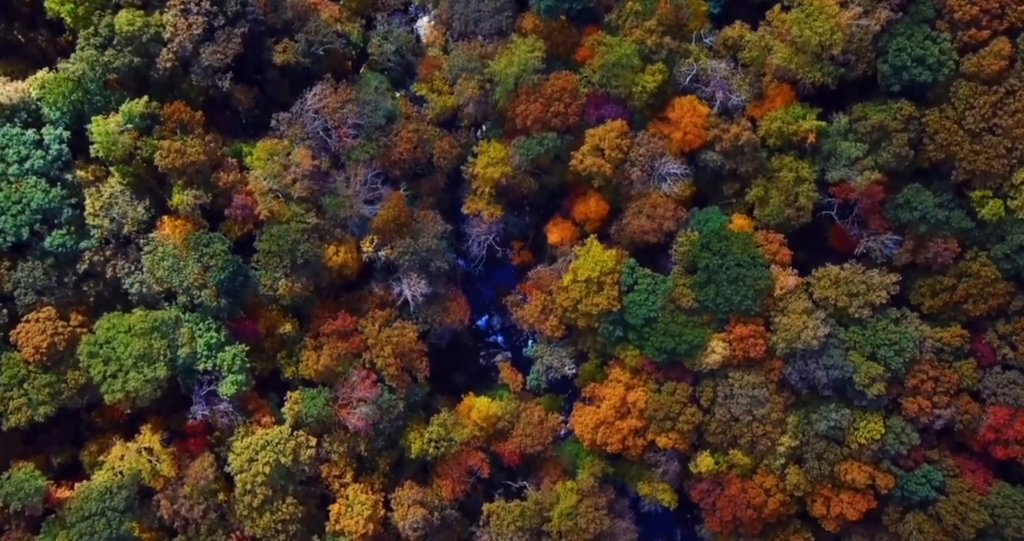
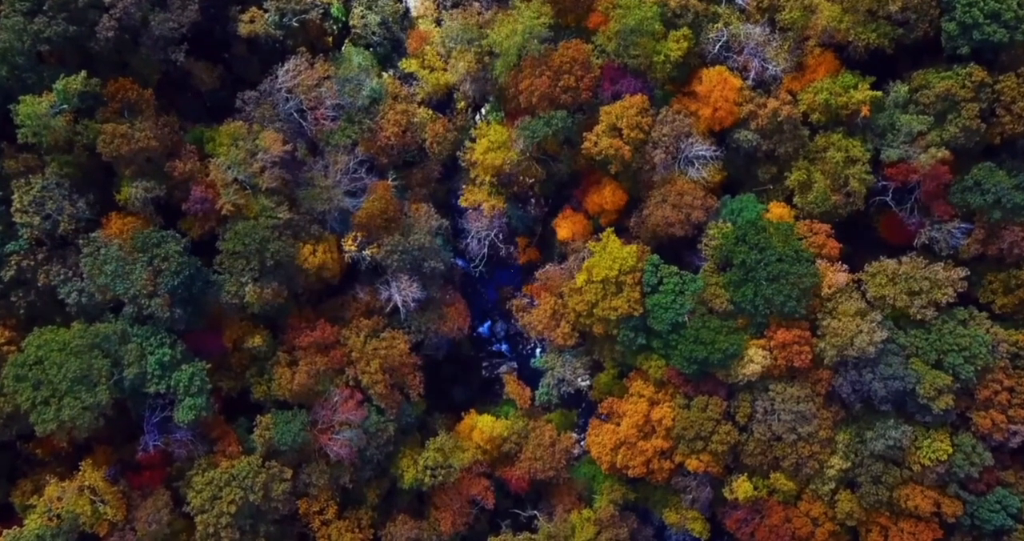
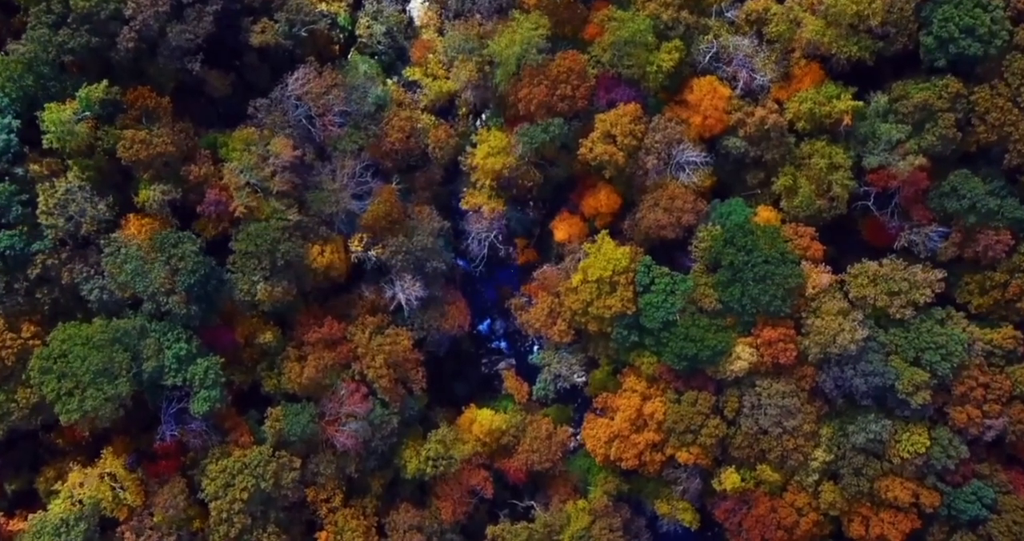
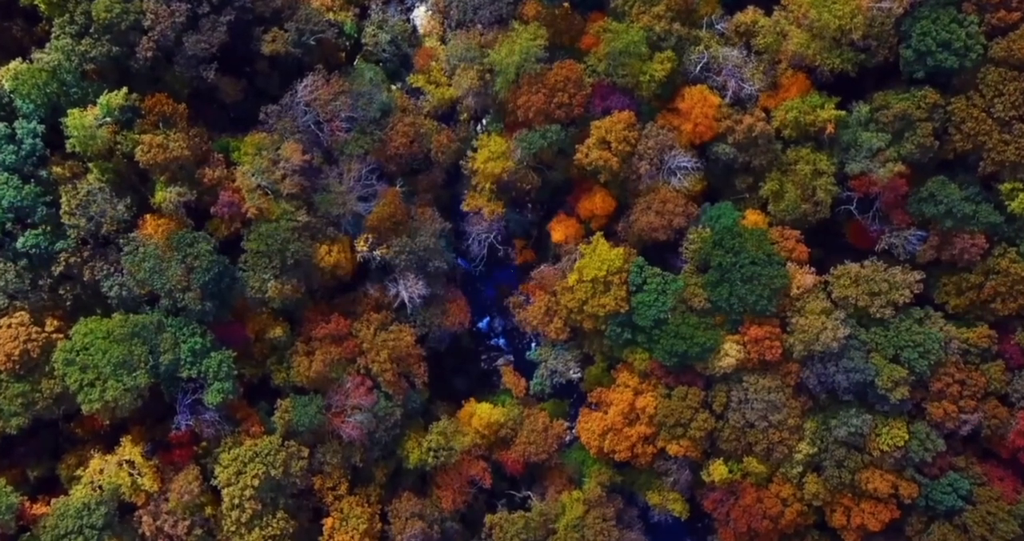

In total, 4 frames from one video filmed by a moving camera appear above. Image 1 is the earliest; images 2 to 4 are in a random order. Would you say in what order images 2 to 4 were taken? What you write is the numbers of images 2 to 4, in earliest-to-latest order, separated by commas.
4, 3, 2
